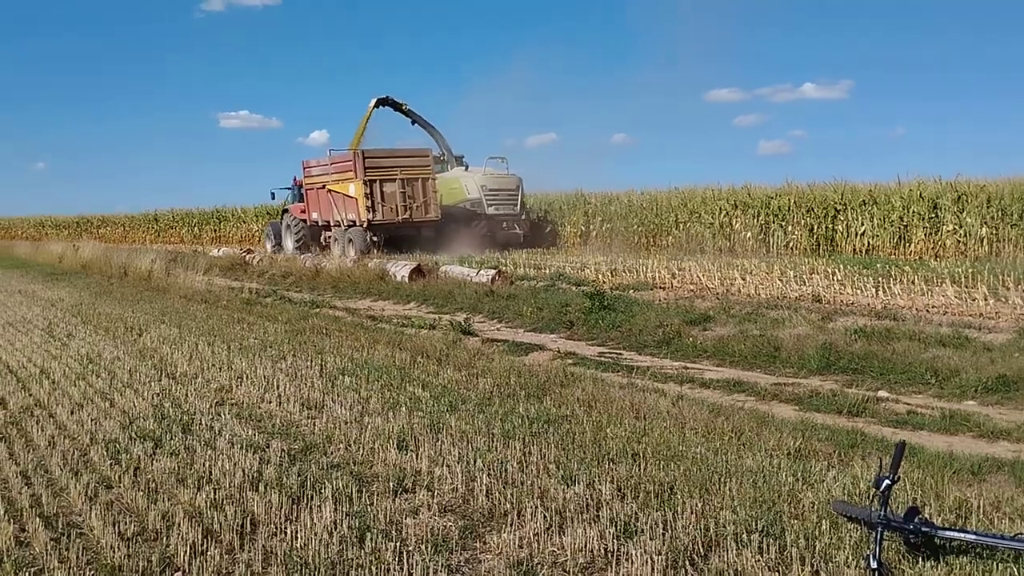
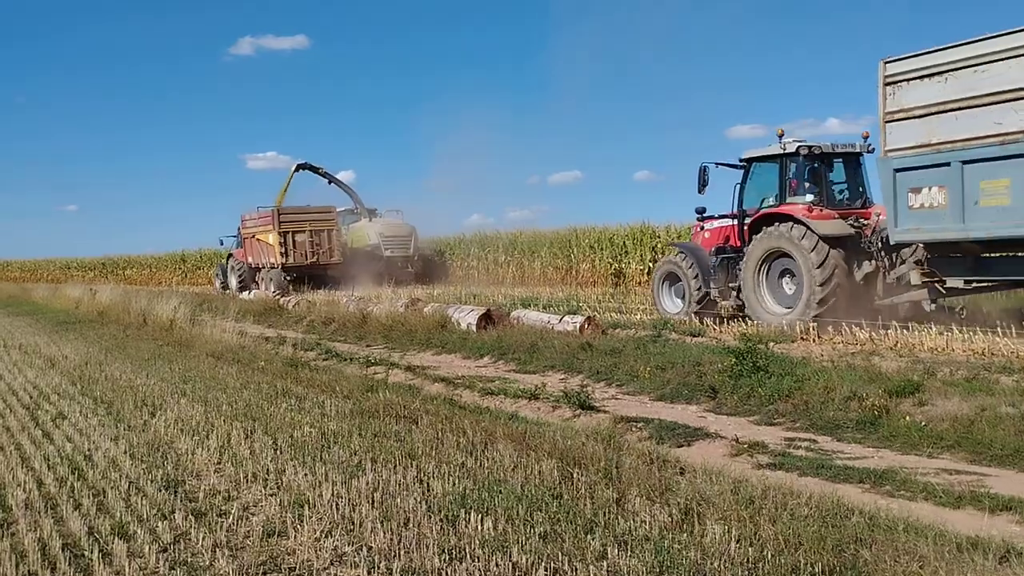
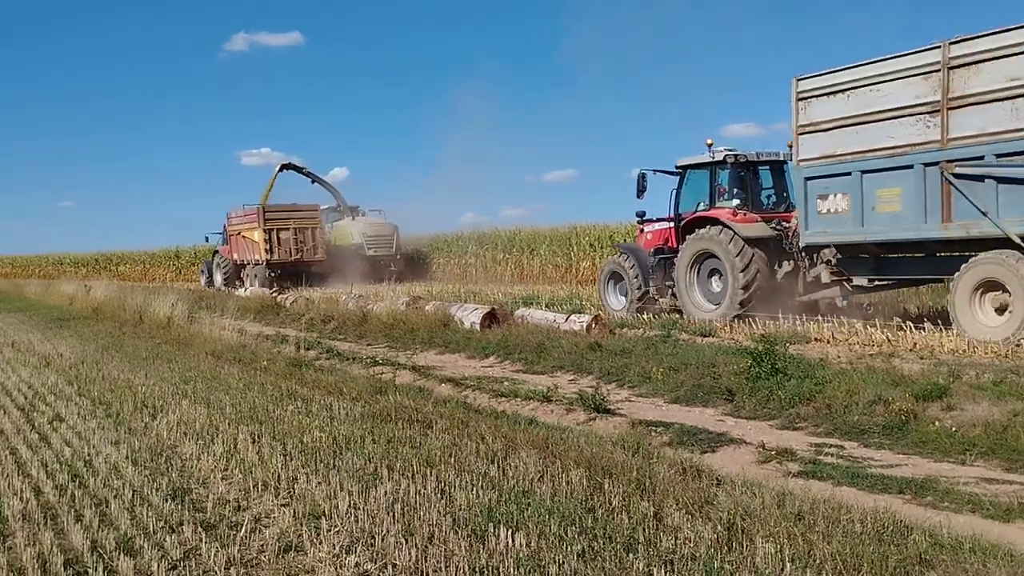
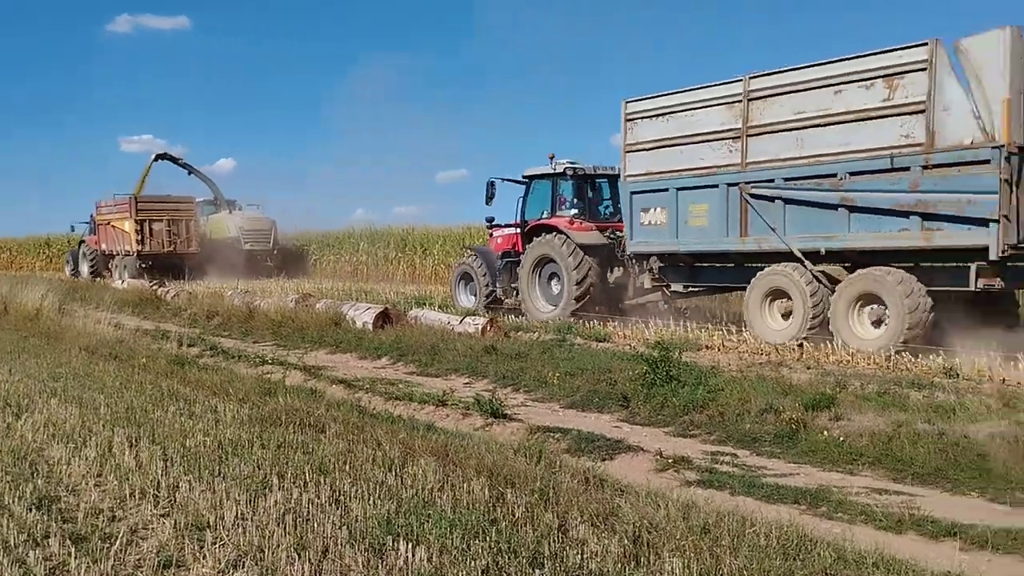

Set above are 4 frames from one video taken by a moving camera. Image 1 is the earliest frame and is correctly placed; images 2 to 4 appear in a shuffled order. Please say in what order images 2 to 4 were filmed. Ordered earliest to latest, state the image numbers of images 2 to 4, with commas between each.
2, 3, 4
